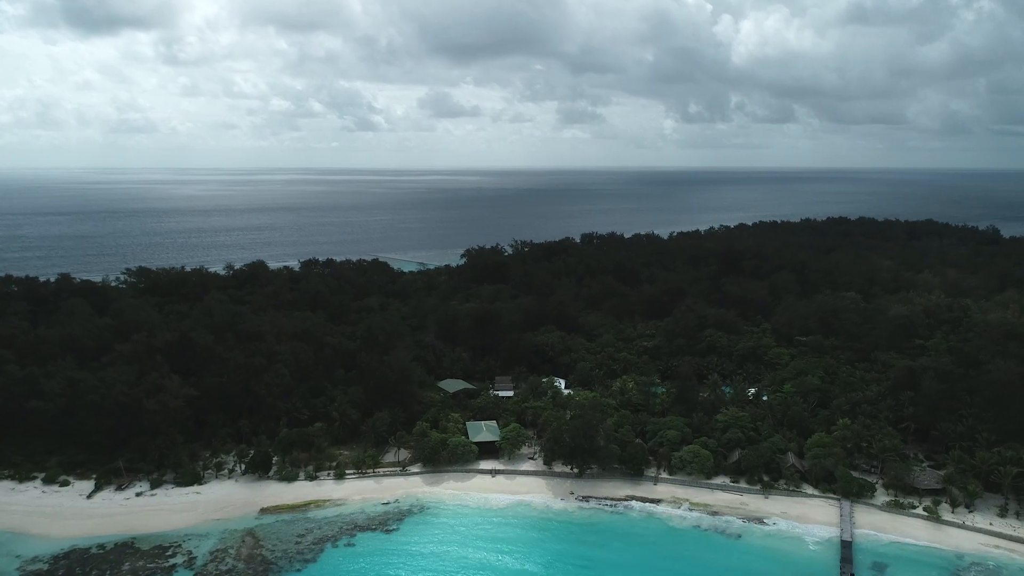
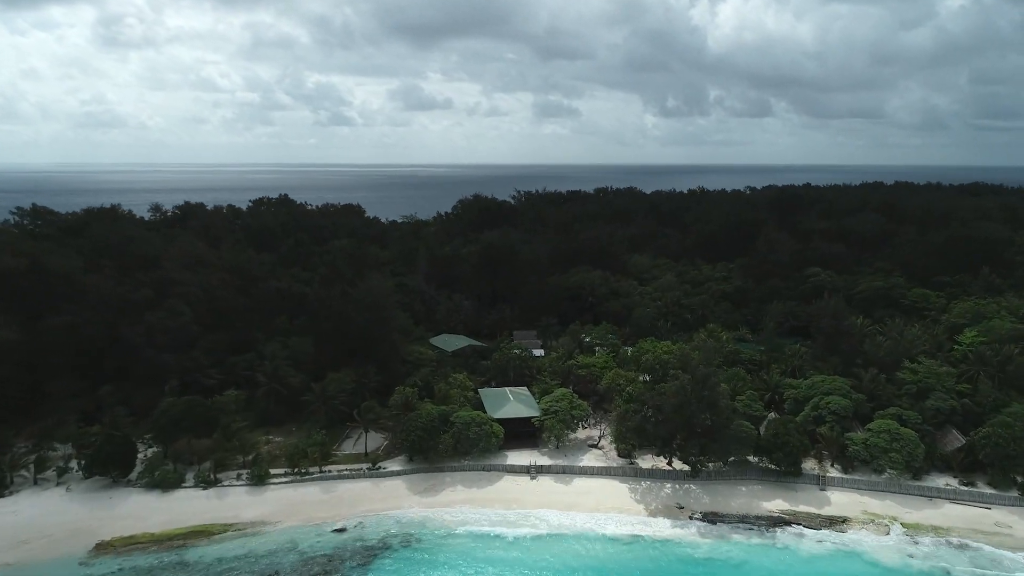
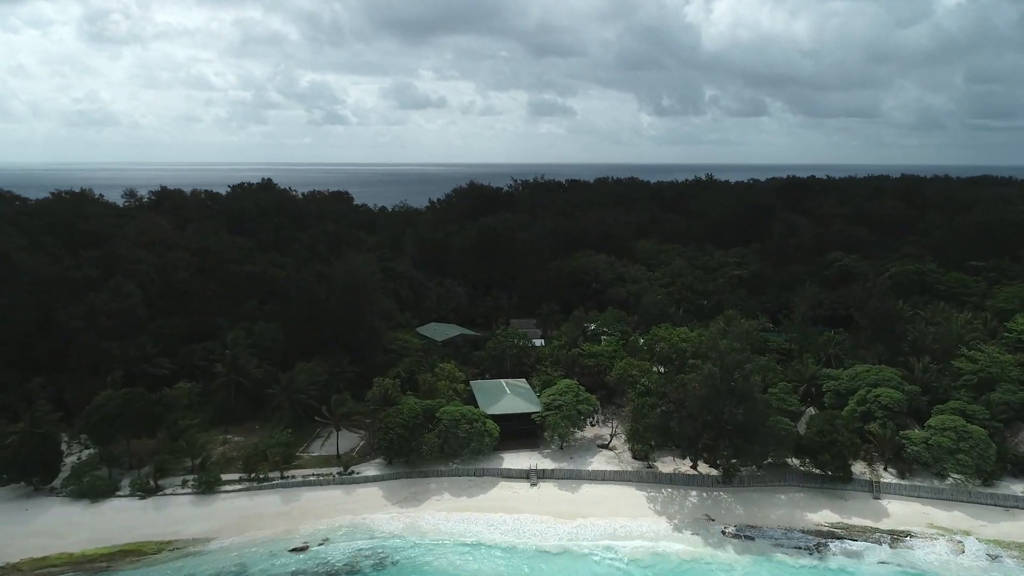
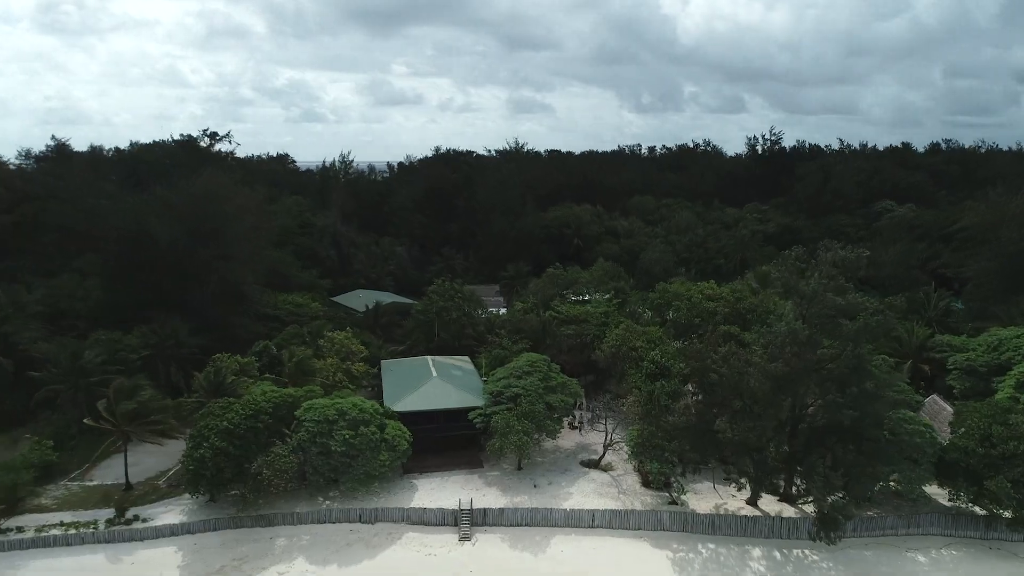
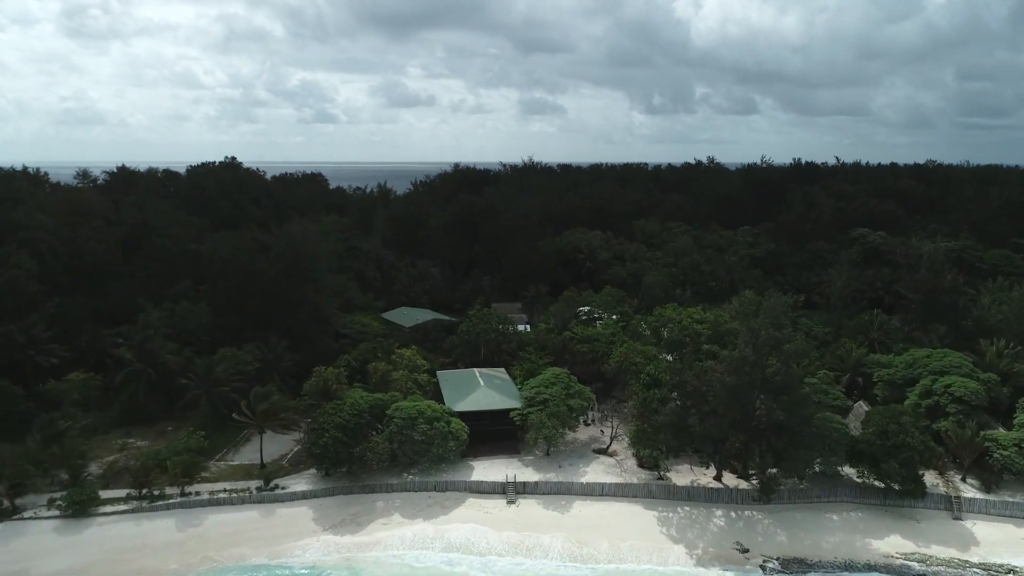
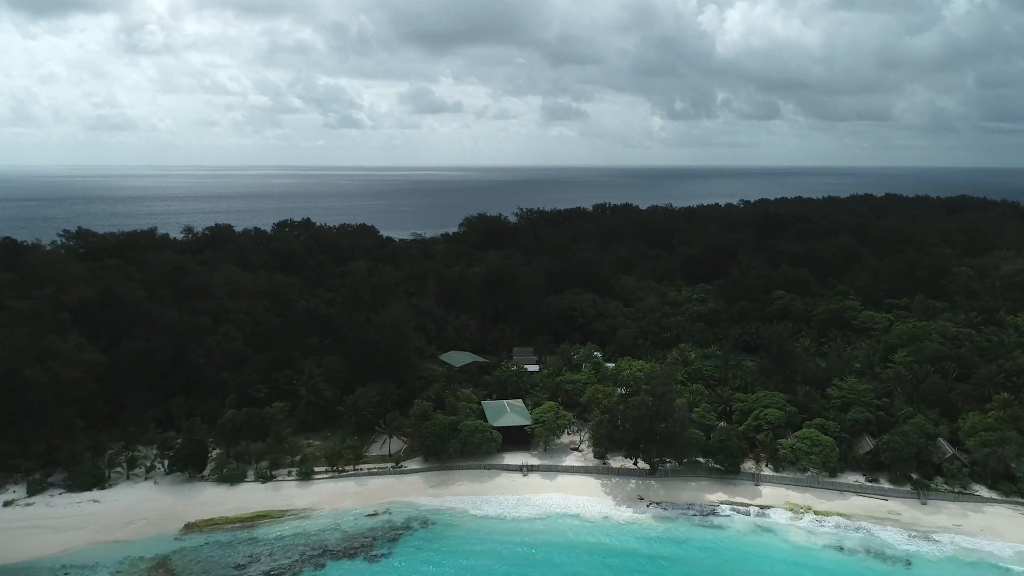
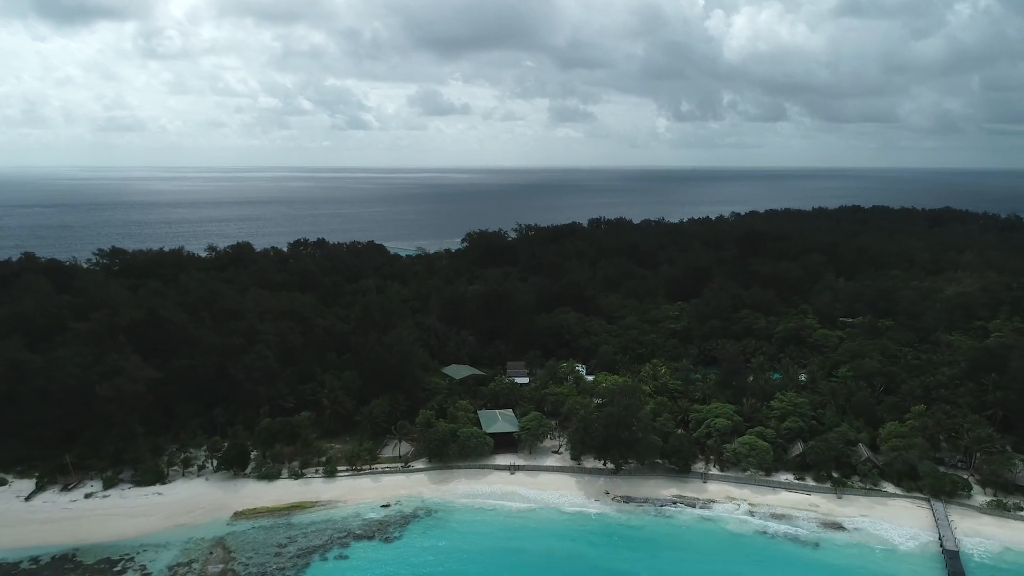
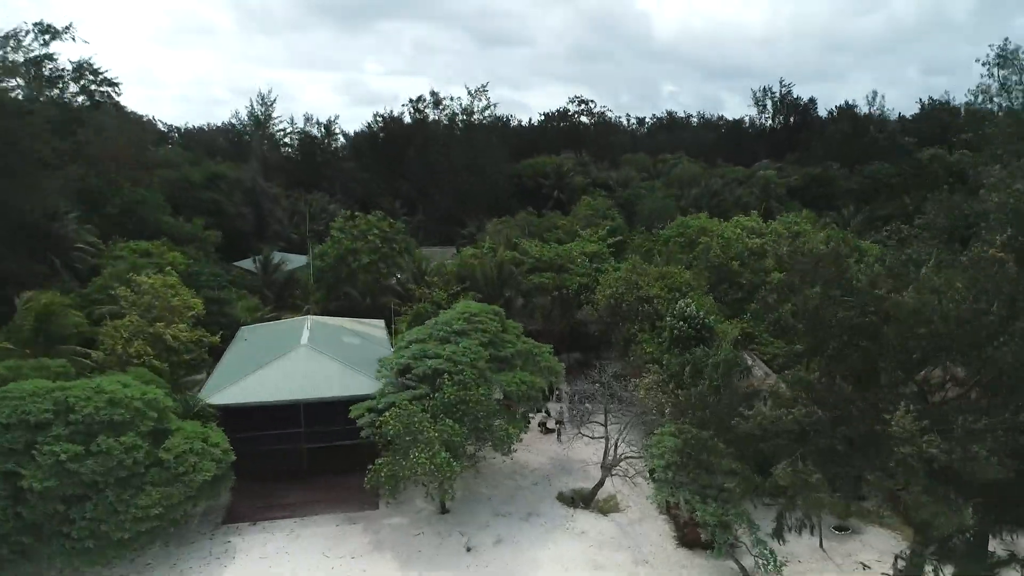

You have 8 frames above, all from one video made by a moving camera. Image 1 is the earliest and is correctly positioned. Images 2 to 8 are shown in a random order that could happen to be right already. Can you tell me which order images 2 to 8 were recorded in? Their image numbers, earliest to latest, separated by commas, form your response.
7, 6, 2, 3, 5, 4, 8
